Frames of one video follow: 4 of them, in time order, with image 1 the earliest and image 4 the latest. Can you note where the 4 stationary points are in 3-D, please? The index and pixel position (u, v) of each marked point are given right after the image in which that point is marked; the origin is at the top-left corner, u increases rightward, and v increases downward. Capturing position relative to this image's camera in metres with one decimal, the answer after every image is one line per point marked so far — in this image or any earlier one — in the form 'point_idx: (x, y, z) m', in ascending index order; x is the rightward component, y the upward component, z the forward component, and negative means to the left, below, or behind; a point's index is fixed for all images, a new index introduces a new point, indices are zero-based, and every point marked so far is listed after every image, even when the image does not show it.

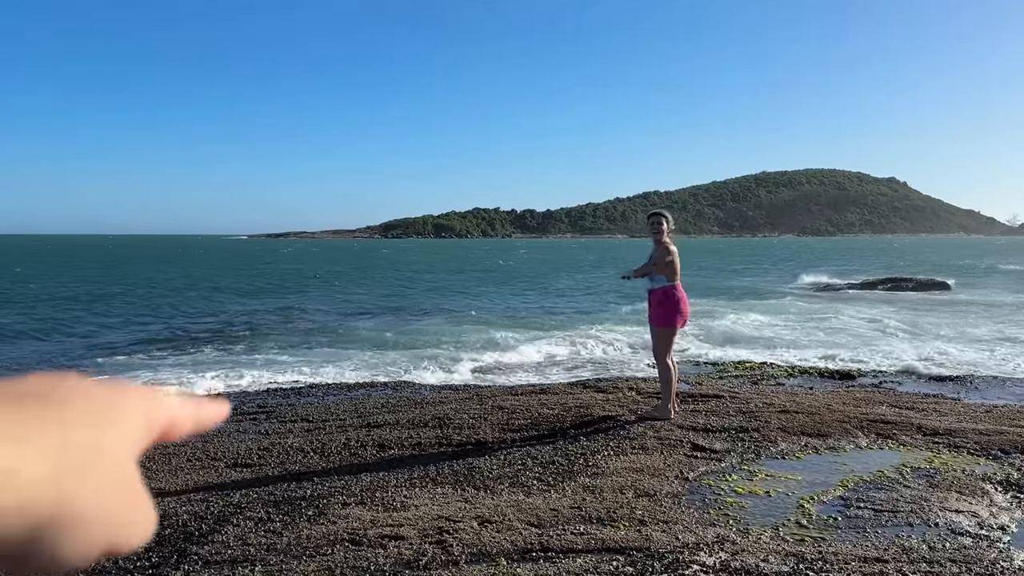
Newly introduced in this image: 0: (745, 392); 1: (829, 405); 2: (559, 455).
0: (+2.5, -1.1, +9.0) m
1: (+3.1, -1.1, +8.0) m
2: (+0.4, -1.3, +6.4) m
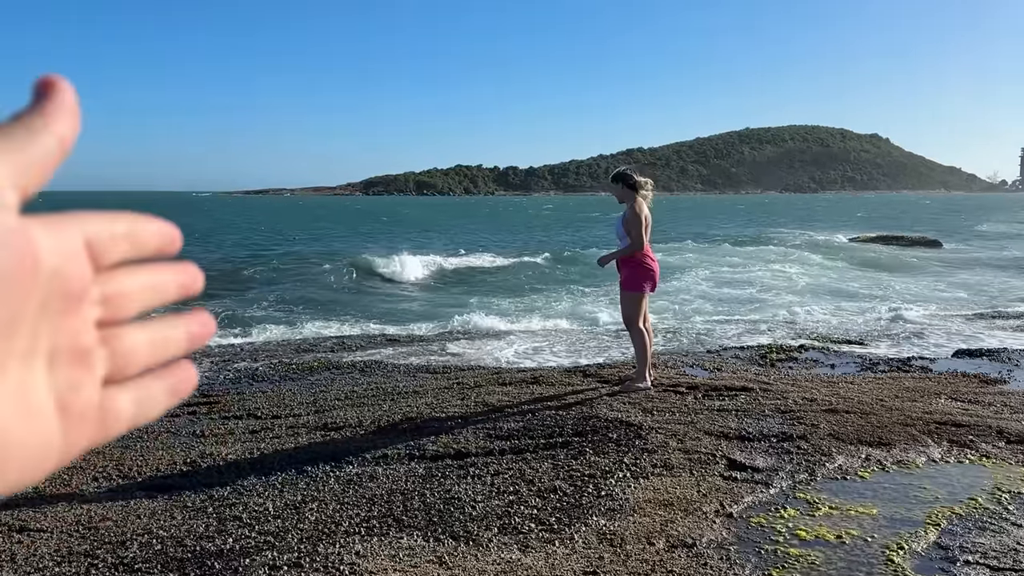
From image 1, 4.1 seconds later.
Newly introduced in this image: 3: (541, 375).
0: (+2.4, -0.8, +7.6) m
1: (+3.0, -0.9, +6.7) m
2: (+0.3, -1.1, +5.0) m
3: (+0.3, -0.8, +8.1) m
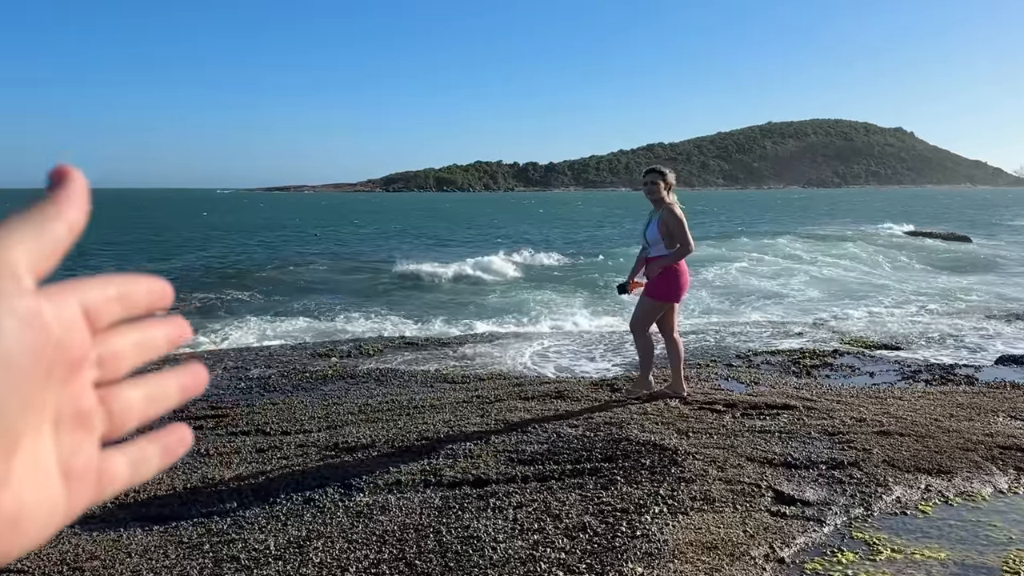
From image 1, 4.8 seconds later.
0: (+2.6, -0.9, +7.1) m
1: (+3.1, -1.0, +6.2) m
2: (+0.4, -1.2, +4.5) m
3: (+0.5, -0.9, +7.6) m
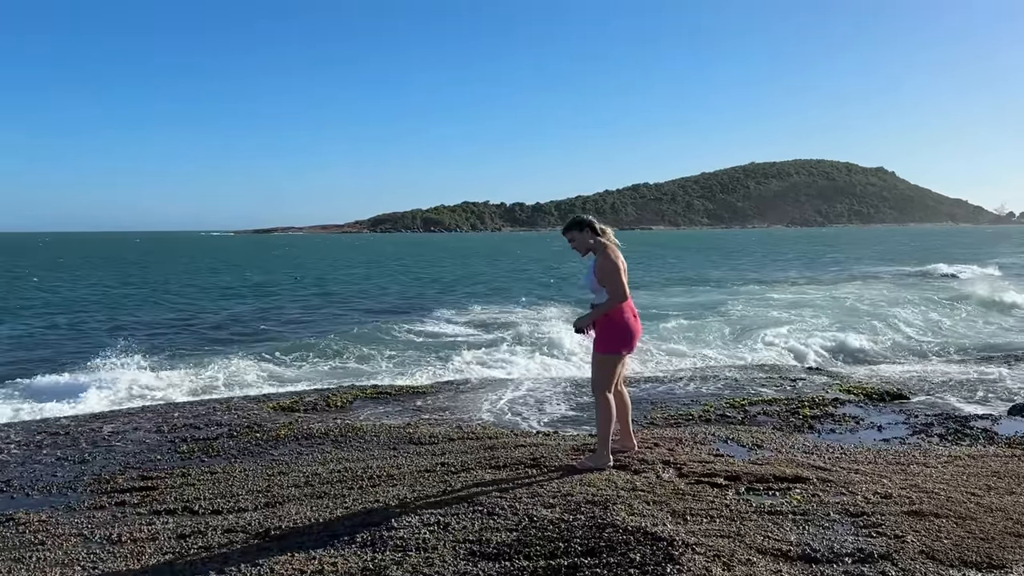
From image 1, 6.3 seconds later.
0: (+2.4, -1.3, +6.2) m
1: (+2.9, -1.3, +5.3) m
2: (+0.2, -1.5, +3.6) m
3: (+0.2, -1.3, +6.7) m
